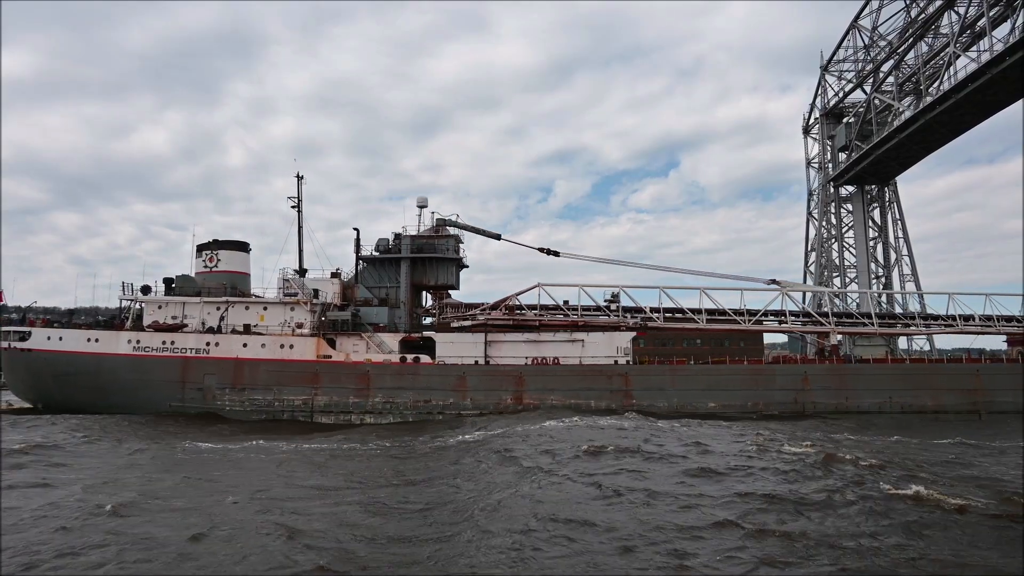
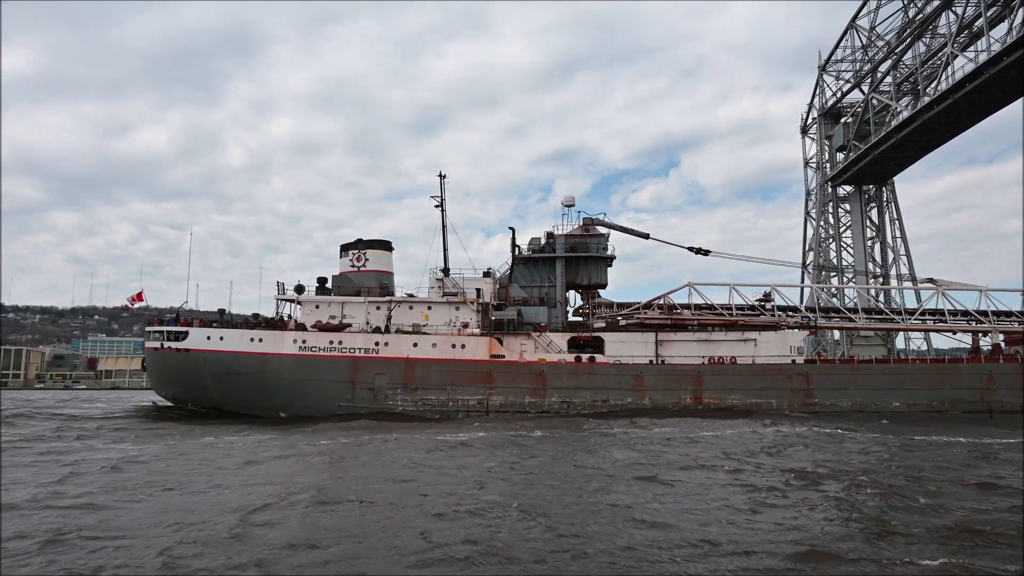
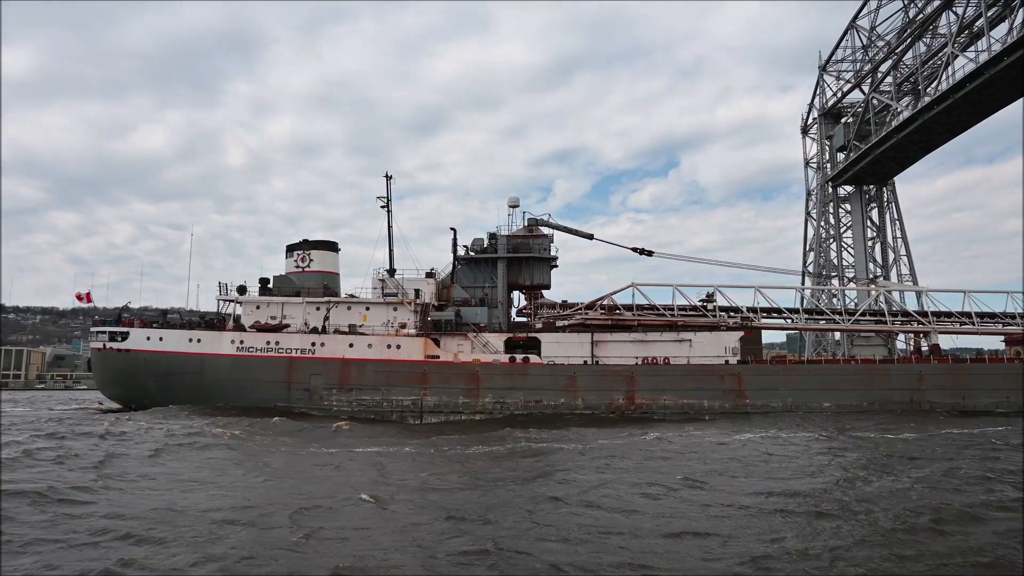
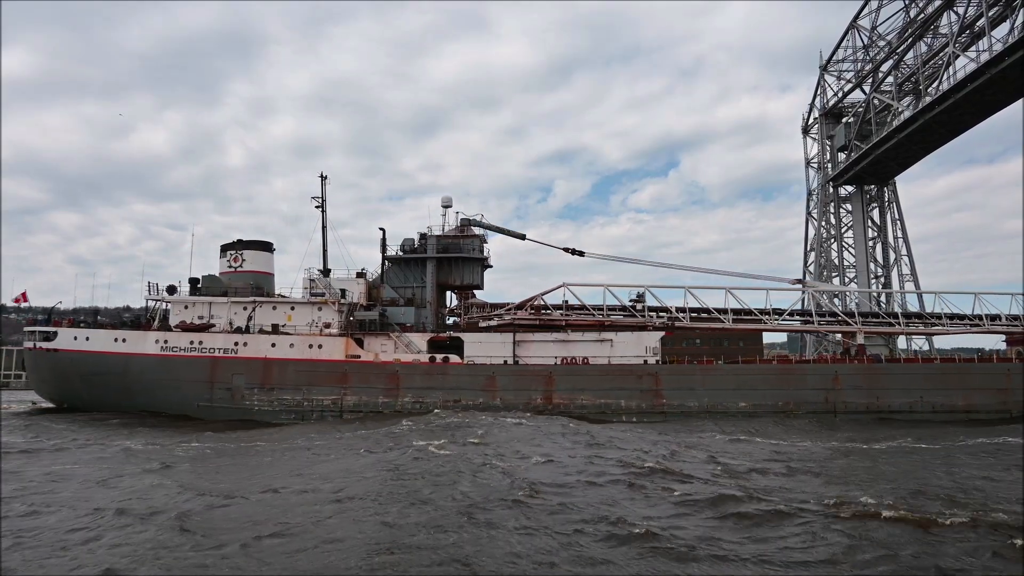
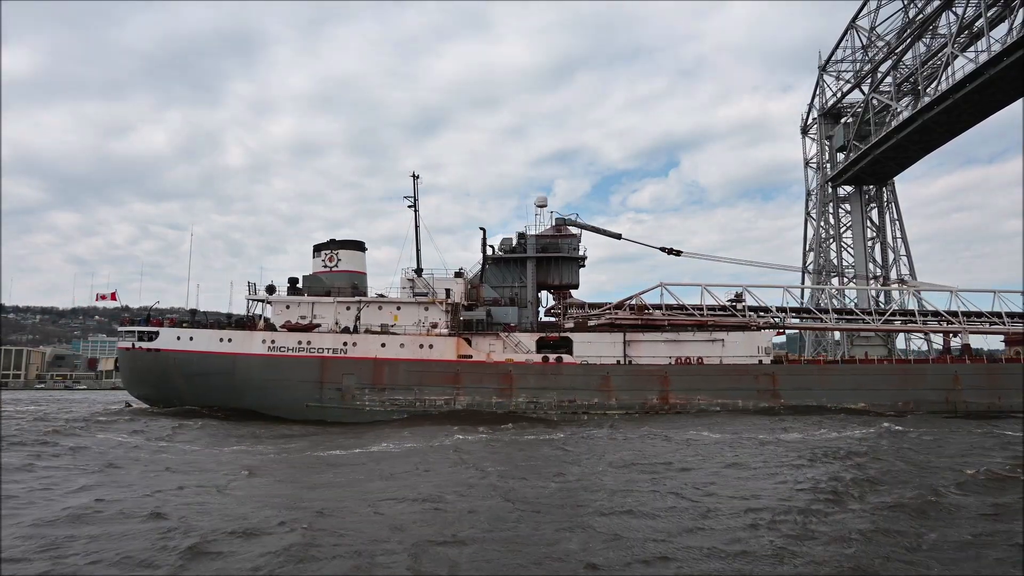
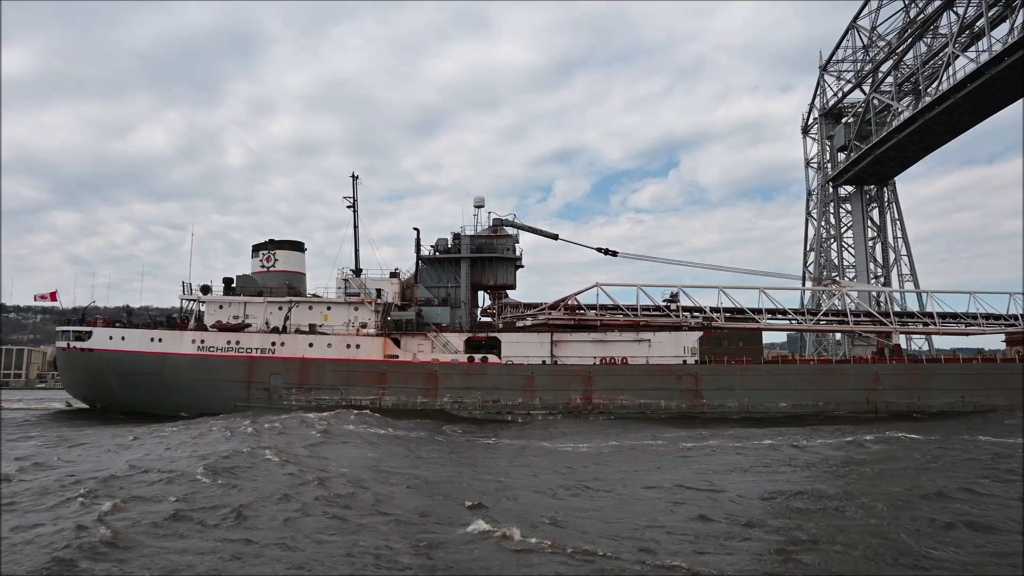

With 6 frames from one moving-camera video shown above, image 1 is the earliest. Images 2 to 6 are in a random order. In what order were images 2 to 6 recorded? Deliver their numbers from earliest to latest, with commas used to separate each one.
4, 6, 3, 5, 2
